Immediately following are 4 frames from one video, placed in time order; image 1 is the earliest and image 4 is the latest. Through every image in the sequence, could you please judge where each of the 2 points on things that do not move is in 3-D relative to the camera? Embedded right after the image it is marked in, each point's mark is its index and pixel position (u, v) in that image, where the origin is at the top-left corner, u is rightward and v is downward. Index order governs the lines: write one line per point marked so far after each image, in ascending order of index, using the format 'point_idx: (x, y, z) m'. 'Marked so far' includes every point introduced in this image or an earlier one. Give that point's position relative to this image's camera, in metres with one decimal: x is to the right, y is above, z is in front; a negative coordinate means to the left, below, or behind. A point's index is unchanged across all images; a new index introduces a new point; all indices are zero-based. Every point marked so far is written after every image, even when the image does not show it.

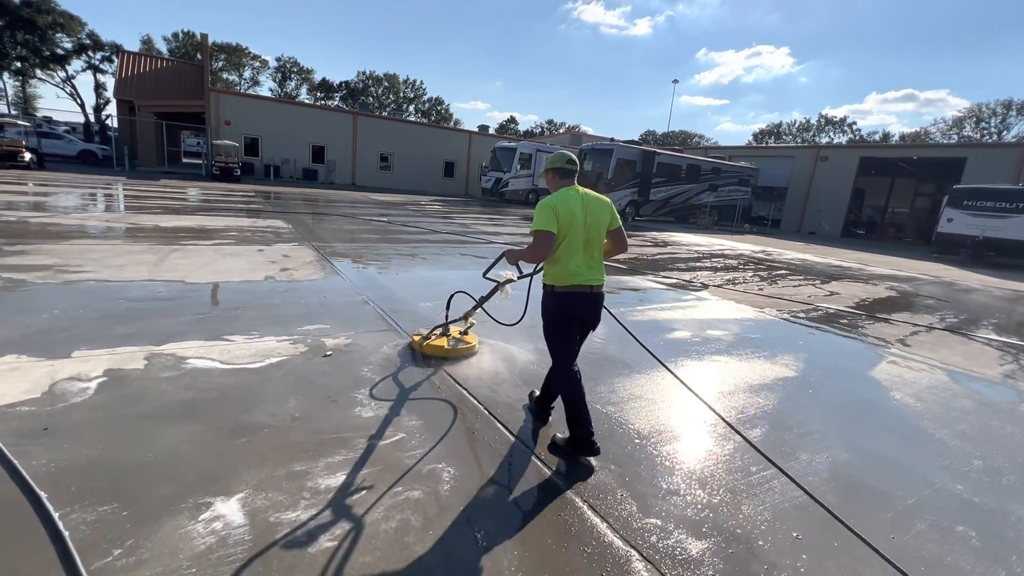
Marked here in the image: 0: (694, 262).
0: (+4.1, +0.6, +10.7) m
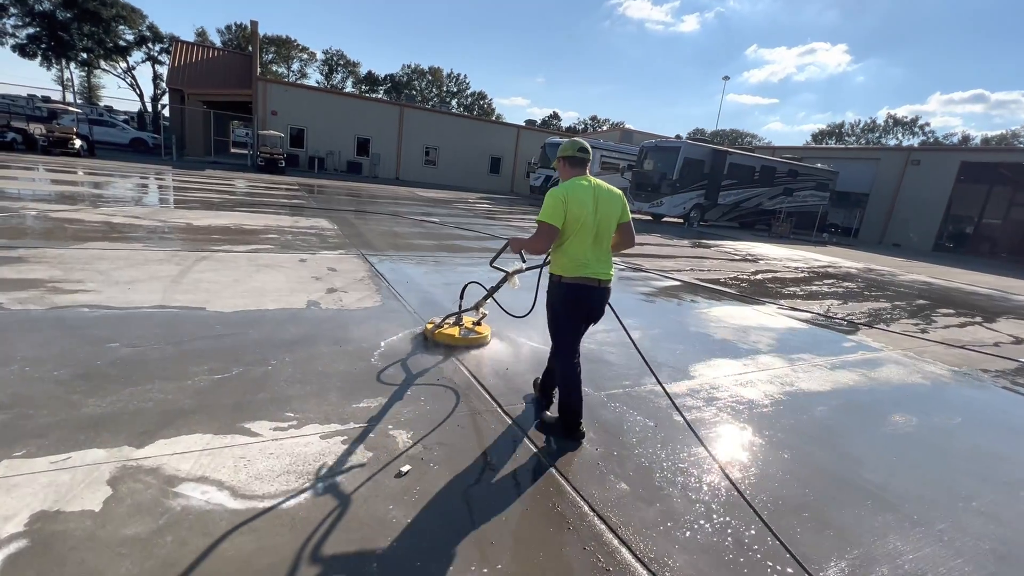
0: (+5.5, 0.0, +8.9) m
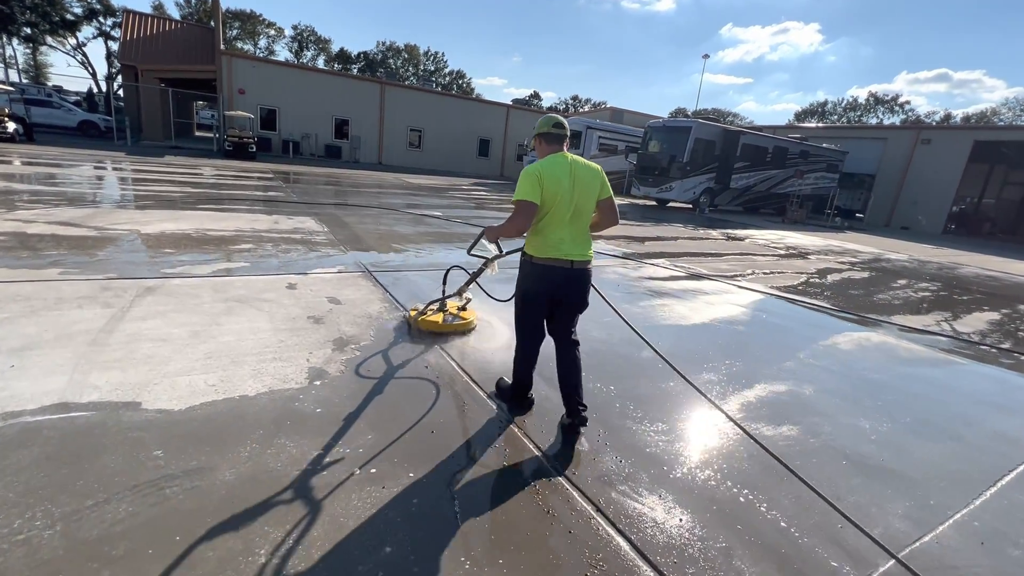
0: (+6.0, 0.0, +7.6) m
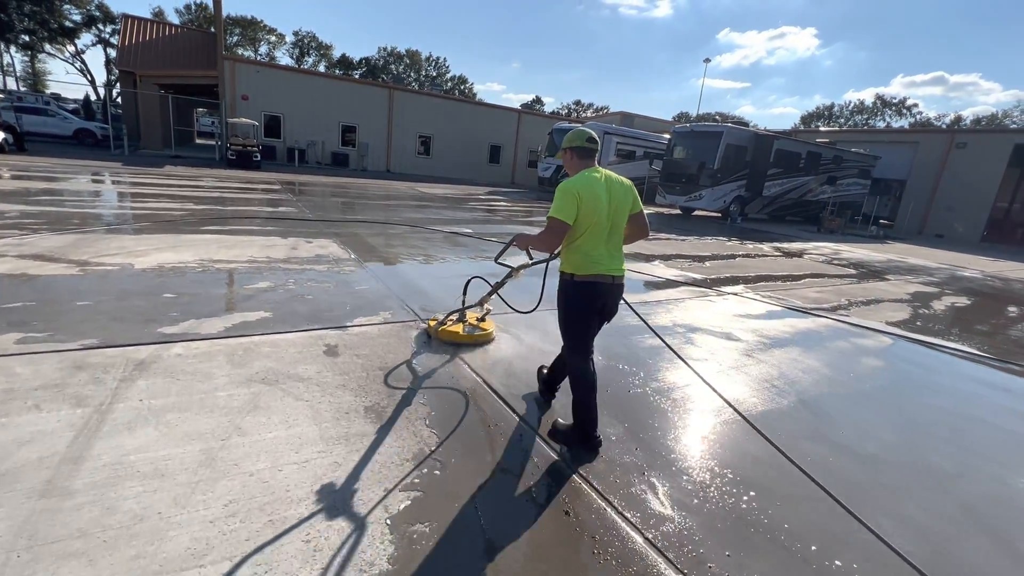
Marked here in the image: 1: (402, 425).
0: (+6.9, -0.5, +6.4) m
1: (-0.6, -0.7, +2.6) m
